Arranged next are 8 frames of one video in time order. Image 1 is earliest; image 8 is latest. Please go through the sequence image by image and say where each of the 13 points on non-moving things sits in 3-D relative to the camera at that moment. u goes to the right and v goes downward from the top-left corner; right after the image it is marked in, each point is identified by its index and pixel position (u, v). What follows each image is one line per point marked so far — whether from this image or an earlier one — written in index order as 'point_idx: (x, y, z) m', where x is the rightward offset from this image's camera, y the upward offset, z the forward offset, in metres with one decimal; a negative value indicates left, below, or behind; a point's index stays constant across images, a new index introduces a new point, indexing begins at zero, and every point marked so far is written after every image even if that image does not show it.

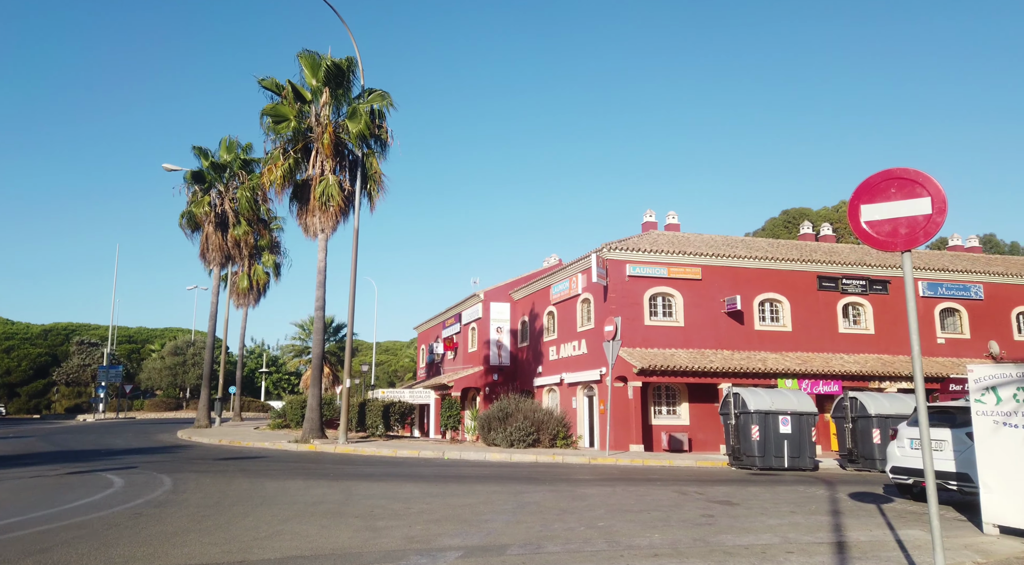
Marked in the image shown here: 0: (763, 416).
0: (+5.6, -3.0, +17.7) m
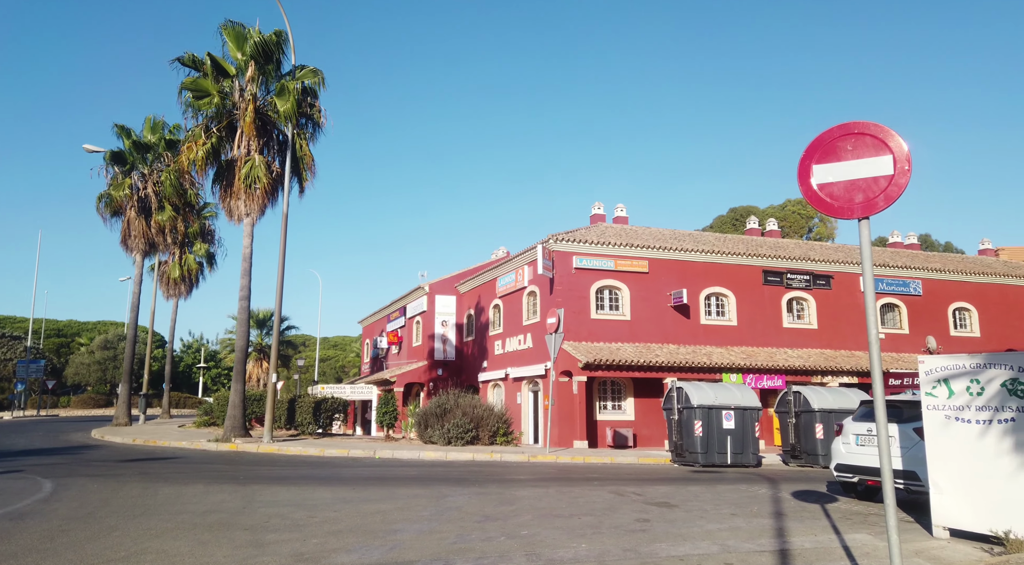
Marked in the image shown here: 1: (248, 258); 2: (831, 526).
0: (+4.2, -2.8, +17.2) m
1: (-7.1, +0.7, +20.9) m
2: (+3.5, -2.7, +8.8) m
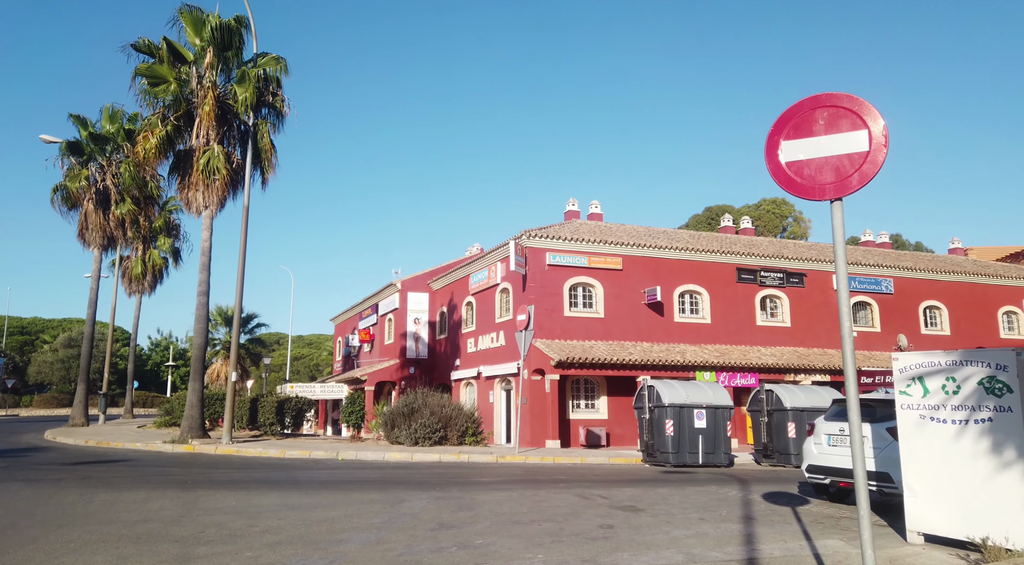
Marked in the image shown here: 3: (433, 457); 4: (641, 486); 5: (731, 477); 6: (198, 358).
0: (+3.5, -2.7, +16.8) m
1: (-7.8, +0.8, +20.2) m
2: (+3.1, -2.6, +8.4) m
3: (-1.8, -4.0, +18.2) m
4: (+2.0, -3.2, +12.3) m
5: (+3.9, -3.4, +14.0) m
6: (-7.5, -1.8, +18.8) m
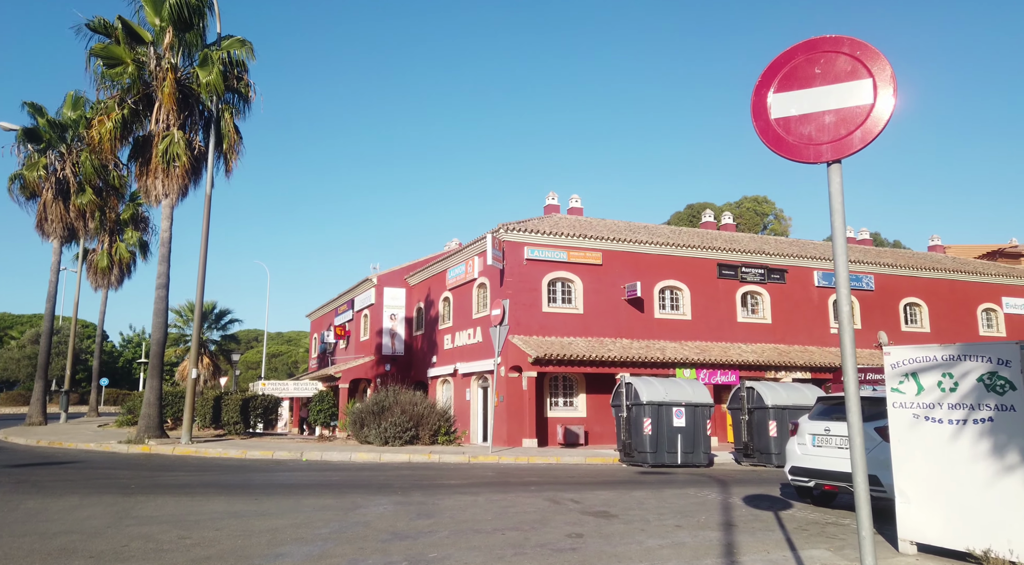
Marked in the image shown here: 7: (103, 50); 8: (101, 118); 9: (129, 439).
0: (+3.0, -2.6, +16.2) m
1: (-8.5, +1.0, +19.3) m
2: (+2.7, -2.5, +7.9) m
3: (-2.4, -3.9, +17.5) m
4: (+1.5, -3.0, +11.7) m
5: (+3.4, -3.3, +13.4) m
6: (-8.1, -1.6, +18.0) m
7: (-8.9, +5.0, +17.2) m
8: (-9.2, +3.7, +17.7) m
9: (-8.5, -3.5, +17.6) m
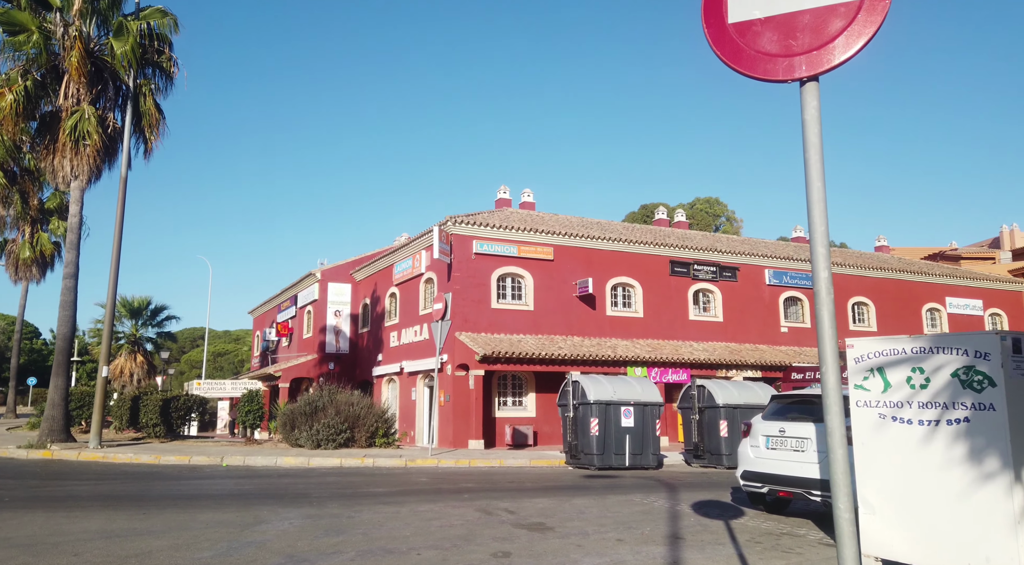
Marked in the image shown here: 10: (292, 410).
0: (+1.8, -2.5, +15.4) m
1: (-9.8, +1.2, +17.9) m
2: (+2.0, -2.4, +7.0) m
3: (-3.7, -3.7, +16.4) m
4: (+0.6, -2.9, +10.8) m
5: (+2.3, -3.2, +12.6) m
6: (-9.3, -1.4, +16.5) m
7: (-10.1, +5.2, +15.7) m
8: (-10.4, +3.9, +16.2) m
9: (-9.7, -3.3, +16.1) m
10: (-5.3, -3.1, +19.1) m
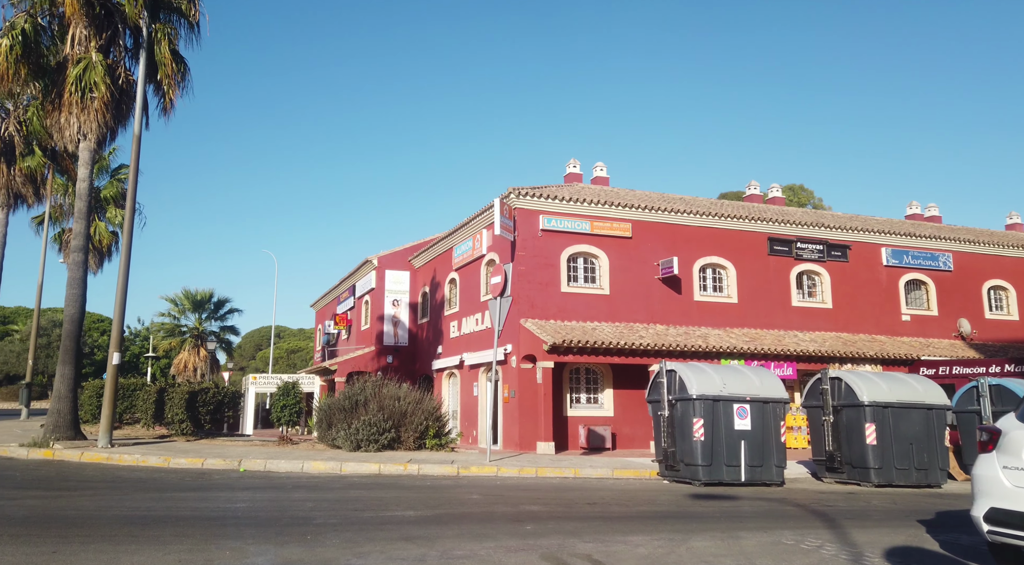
0: (+3.0, -1.9, +11.9) m
1: (-8.3, +1.7, +15.4) m
2: (+2.4, -1.8, +3.5) m
3: (-2.4, -3.1, +13.3) m
4: (+1.4, -2.3, +7.3) m
5: (+3.3, -2.6, +9.0) m
6: (-8.0, -0.9, +14.0) m
7: (-8.8, +5.8, +13.2) m
8: (-9.1, +4.4, +13.8) m
9: (-8.4, -2.7, +13.6) m
10: (-3.7, -2.5, +16.2) m
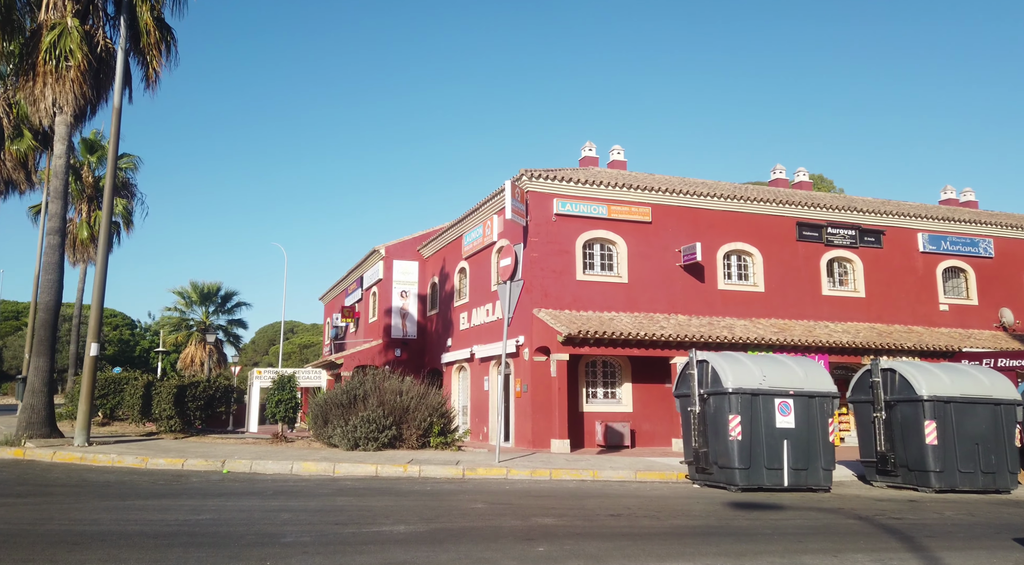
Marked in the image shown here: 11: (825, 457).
0: (+3.1, -1.6, +10.5) m
1: (-8.1, +2.0, +14.1) m
2: (+2.4, -1.6, +2.1) m
3: (-2.2, -2.8, +12.0) m
4: (+1.5, -2.0, +6.0) m
5: (+3.4, -2.3, +7.6) m
6: (-7.8, -0.6, +12.7) m
7: (-8.7, +6.0, +12.0) m
8: (-8.9, +4.7, +12.5) m
9: (-8.2, -2.5, +12.4) m
10: (-3.5, -2.2, +14.9) m
11: (+4.2, -2.3, +10.6) m
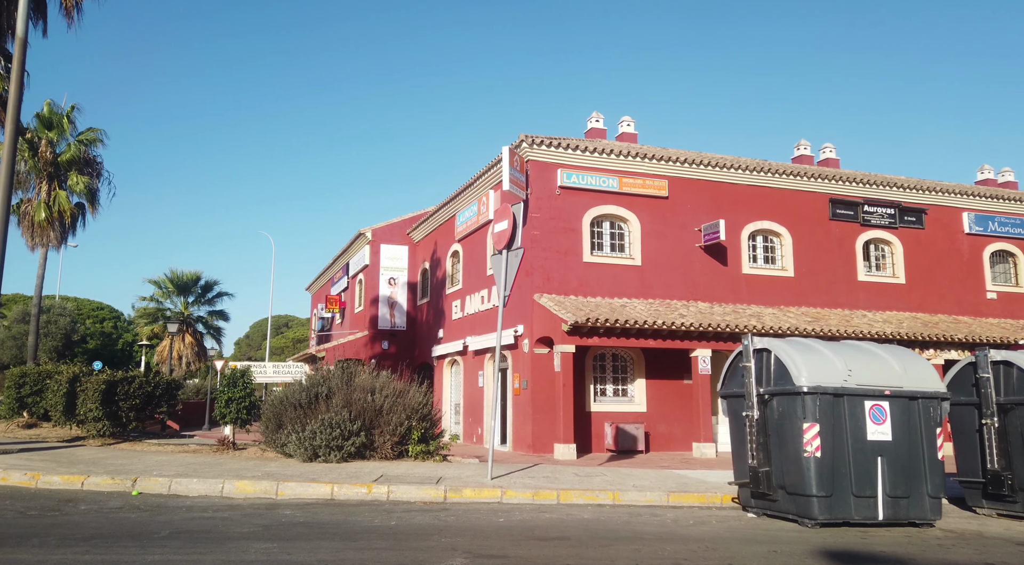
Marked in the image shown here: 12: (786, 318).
0: (+3.1, -1.2, +7.7) m
1: (-8.2, +2.4, +11.3) m
2: (+2.4, -1.2, -0.7) m
3: (-2.2, -2.4, +9.3) m
4: (+1.4, -1.7, +3.2) m
5: (+3.4, -1.9, +4.8) m
6: (-7.8, -0.2, +10.0) m
7: (-8.7, +6.5, +9.2) m
8: (-8.9, +5.1, +9.7) m
9: (-8.3, -2.0, +9.6) m
10: (-3.5, -1.8, +12.1) m
11: (+4.2, -1.9, +7.9) m
12: (+6.9, -0.9, +19.9) m
